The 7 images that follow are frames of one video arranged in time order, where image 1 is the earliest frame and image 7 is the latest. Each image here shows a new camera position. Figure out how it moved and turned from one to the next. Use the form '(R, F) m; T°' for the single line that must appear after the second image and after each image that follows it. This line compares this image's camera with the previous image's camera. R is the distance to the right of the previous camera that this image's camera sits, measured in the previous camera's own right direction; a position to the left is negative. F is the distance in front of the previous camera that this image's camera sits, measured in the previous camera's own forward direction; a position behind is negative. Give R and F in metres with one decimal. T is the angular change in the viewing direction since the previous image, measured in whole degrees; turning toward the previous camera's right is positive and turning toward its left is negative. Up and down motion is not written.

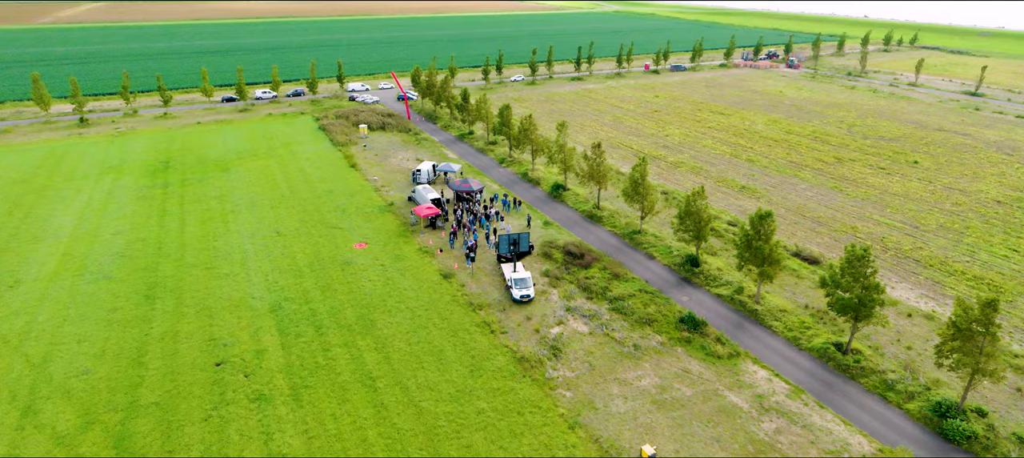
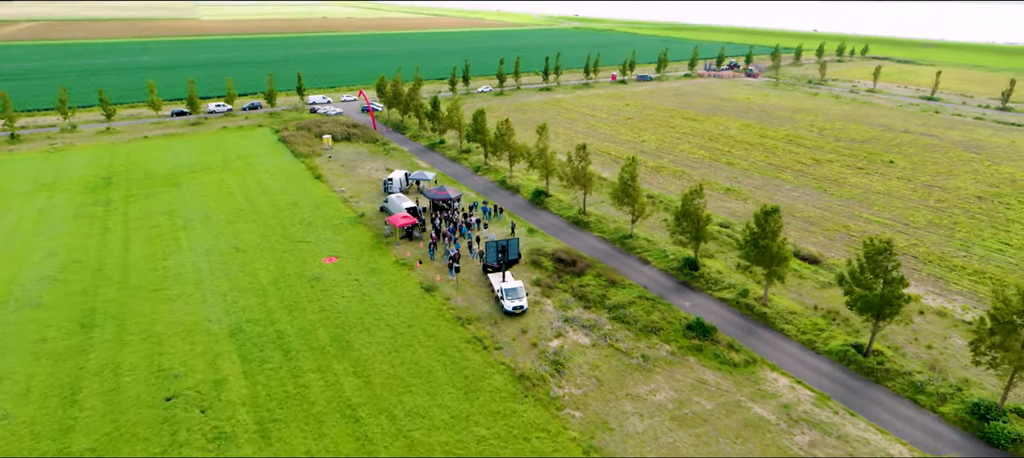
(-1.5, +3.0) m; +4°
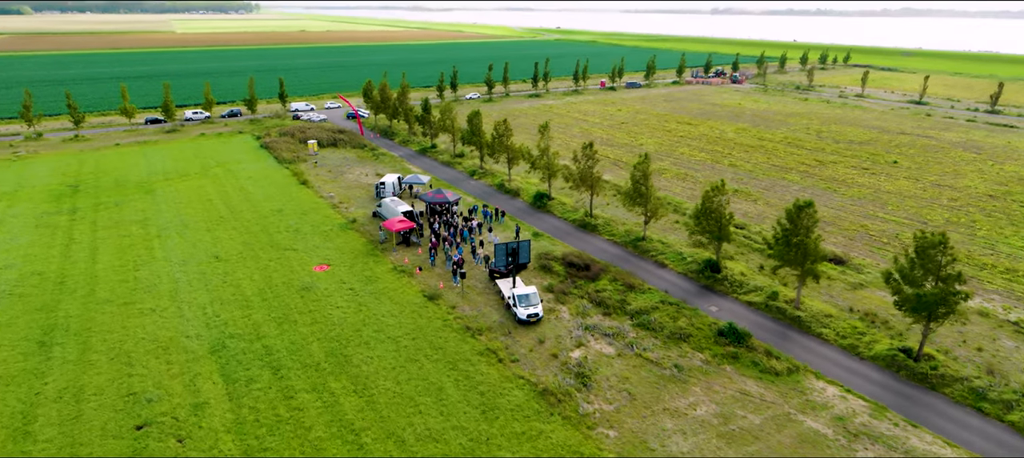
(-1.6, +2.8) m; +2°
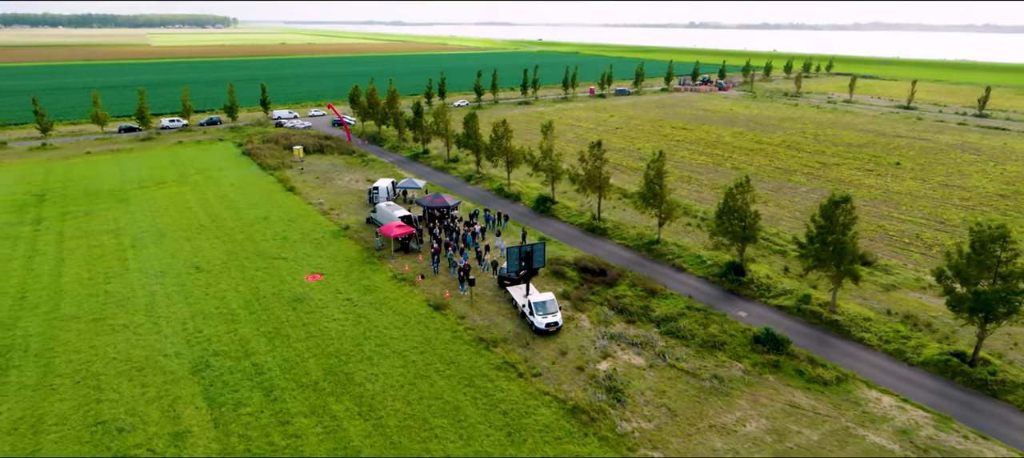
(-1.6, +2.5) m; +2°
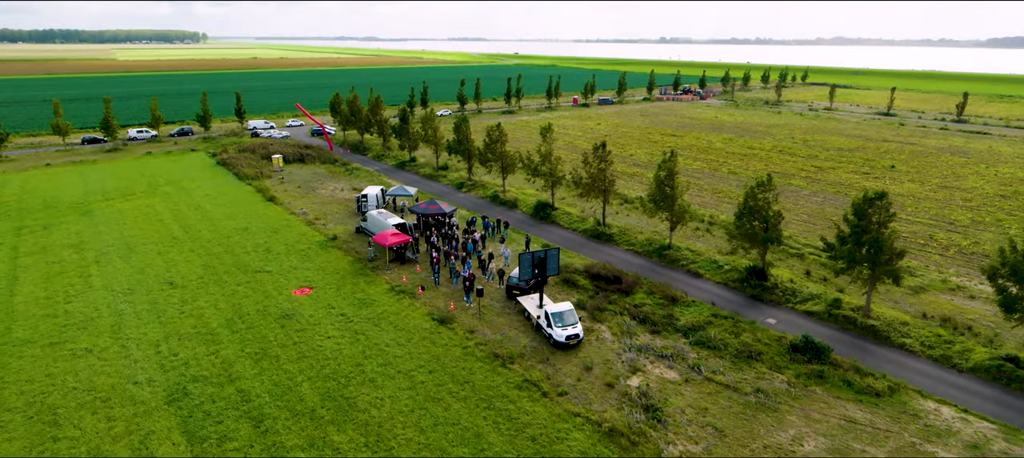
(-1.6, +2.4) m; +2°
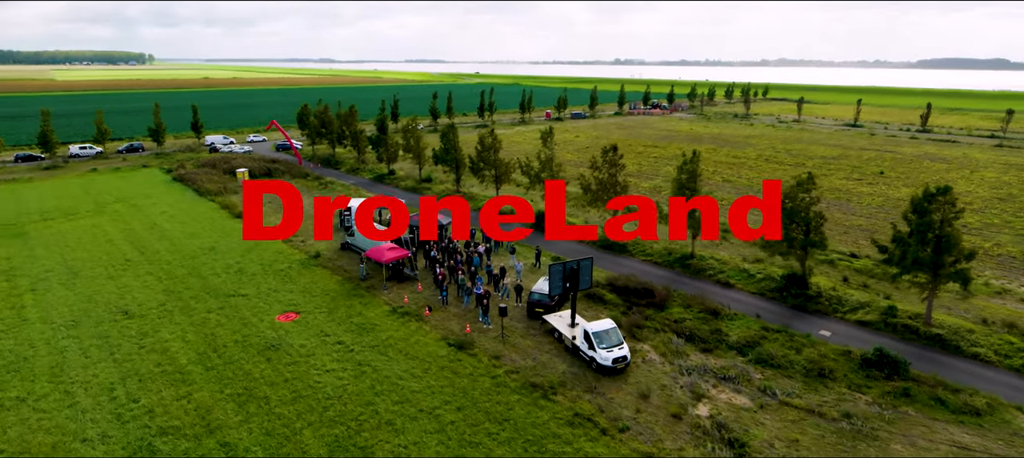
(-2.6, +3.5) m; +4°
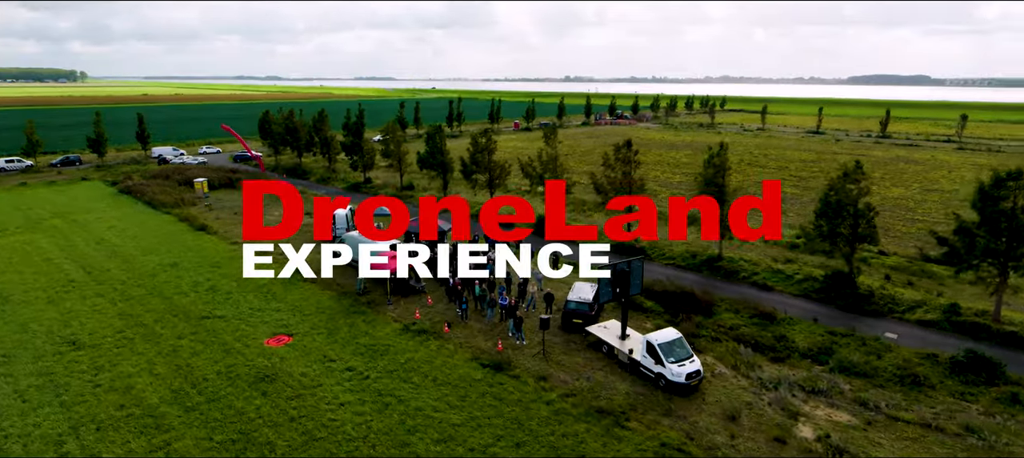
(-2.9, +3.4) m; +5°
